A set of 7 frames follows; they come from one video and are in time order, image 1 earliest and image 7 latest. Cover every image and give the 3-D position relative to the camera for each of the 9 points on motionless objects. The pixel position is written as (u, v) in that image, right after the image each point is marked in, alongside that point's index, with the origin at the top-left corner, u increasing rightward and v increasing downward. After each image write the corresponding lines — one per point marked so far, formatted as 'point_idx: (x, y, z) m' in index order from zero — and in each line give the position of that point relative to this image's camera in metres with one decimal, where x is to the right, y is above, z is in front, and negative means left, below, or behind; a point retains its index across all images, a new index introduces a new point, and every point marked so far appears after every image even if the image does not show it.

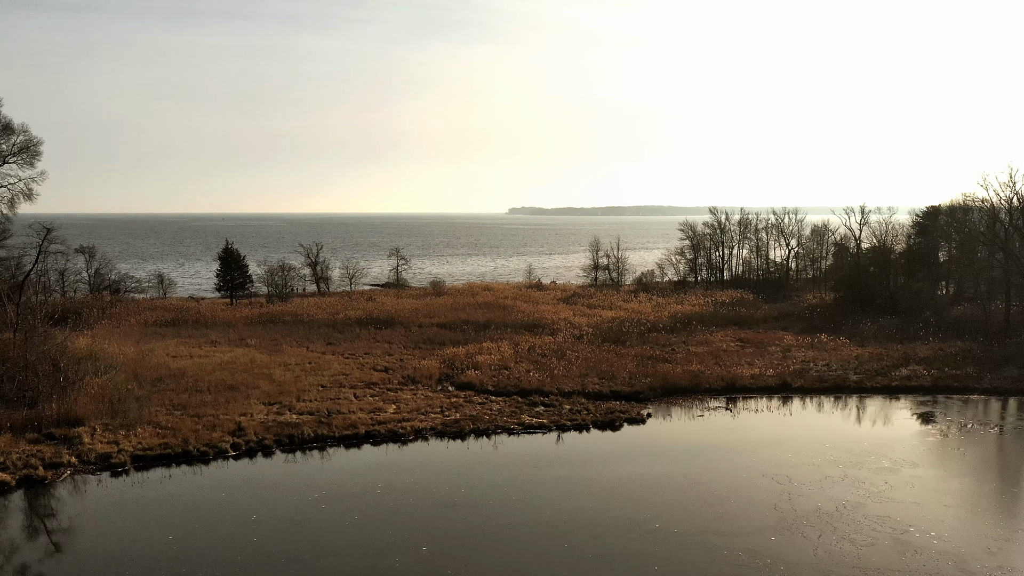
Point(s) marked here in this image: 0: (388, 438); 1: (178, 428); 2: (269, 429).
0: (-4.2, -5.1, +19.0) m
1: (-10.9, -4.6, +18.5) m
2: (-8.1, -4.7, +18.9) m
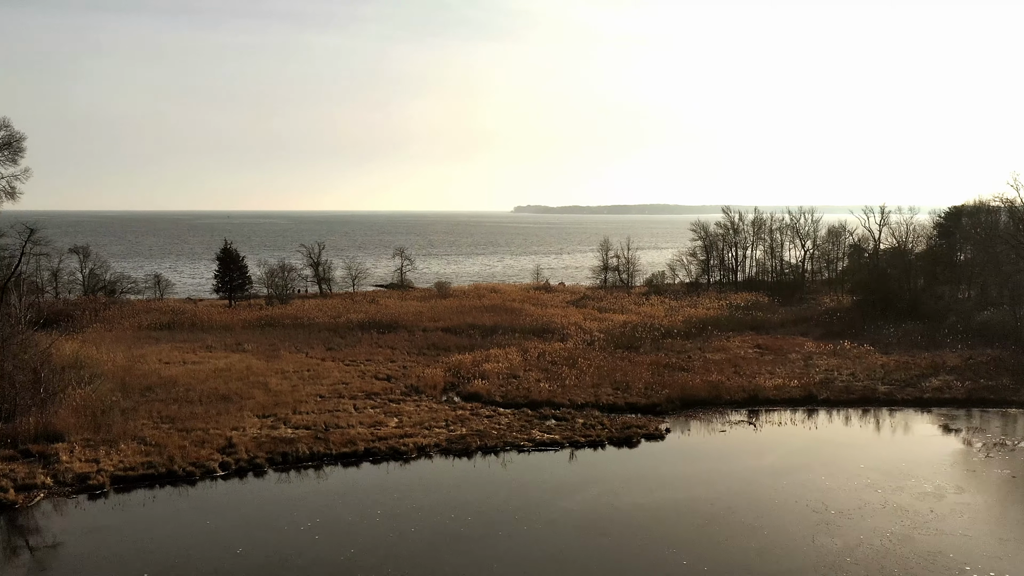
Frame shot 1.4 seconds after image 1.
0: (-3.9, -5.3, +17.7) m
1: (-10.6, -4.8, +17.2) m
2: (-7.8, -4.9, +17.6) m
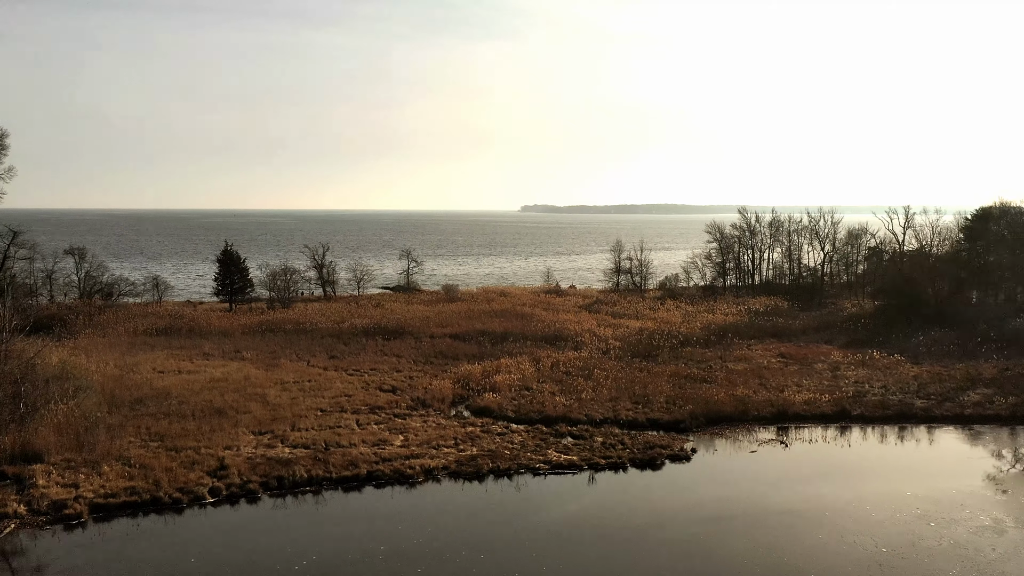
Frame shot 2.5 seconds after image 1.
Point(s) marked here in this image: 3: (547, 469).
0: (-3.4, -5.5, +16.3) m
1: (-10.2, -5.0, +15.9) m
2: (-7.3, -5.2, +16.3) m
3: (+1.1, -5.5, +17.2) m
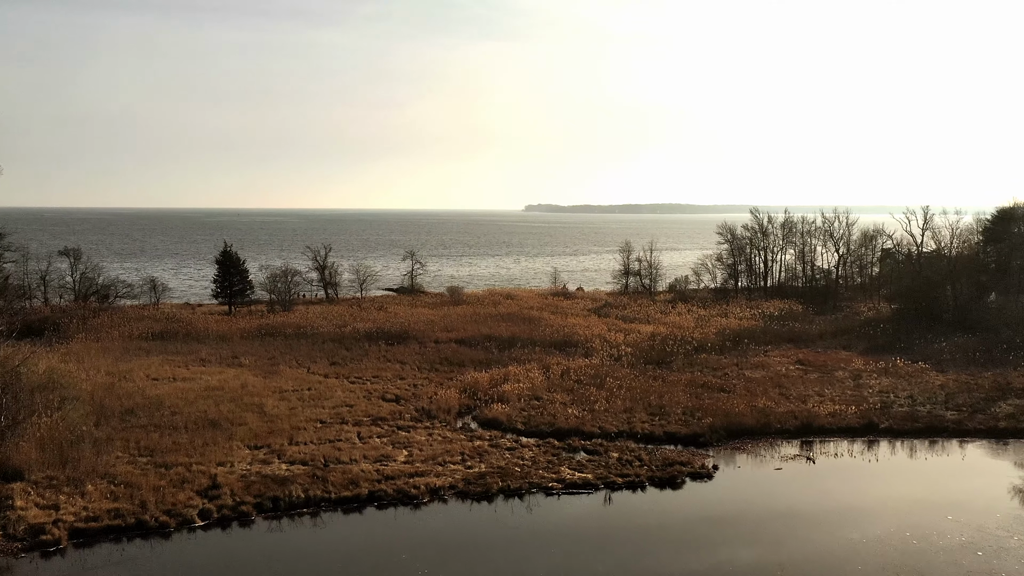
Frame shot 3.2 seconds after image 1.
0: (-3.1, -5.7, +15.3) m
1: (-9.9, -5.2, +14.9) m
2: (-7.0, -5.3, +15.2) m
3: (+1.4, -5.7, +16.1) m
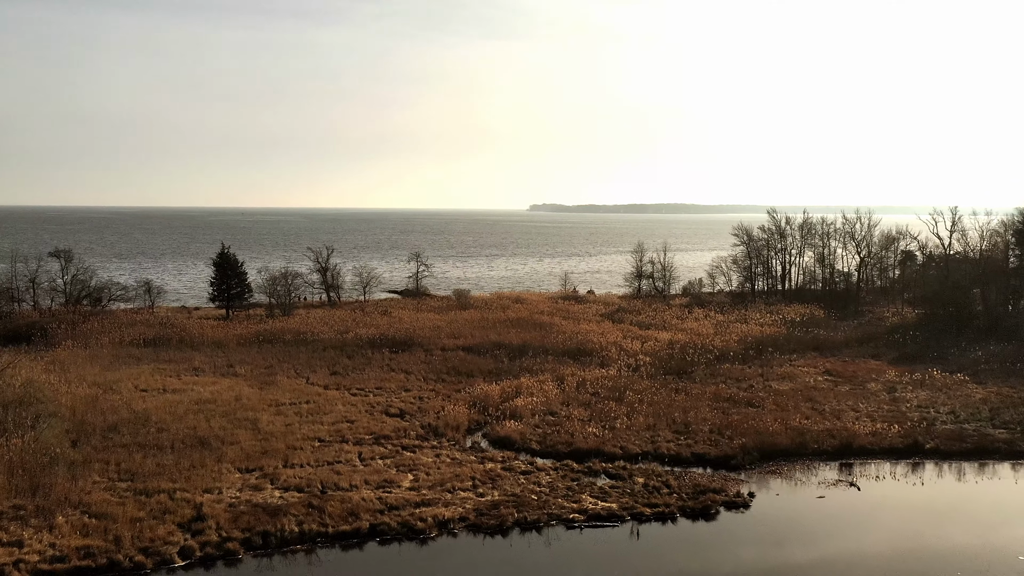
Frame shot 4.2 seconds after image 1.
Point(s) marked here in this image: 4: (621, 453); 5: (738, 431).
0: (-2.7, -6.0, +13.7) m
1: (-9.4, -5.4, +13.4) m
2: (-6.6, -5.6, +13.7) m
3: (+1.8, -6.0, +14.5) m
4: (+3.5, -5.2, +17.9) m
5: (+7.8, -4.9, +19.5) m
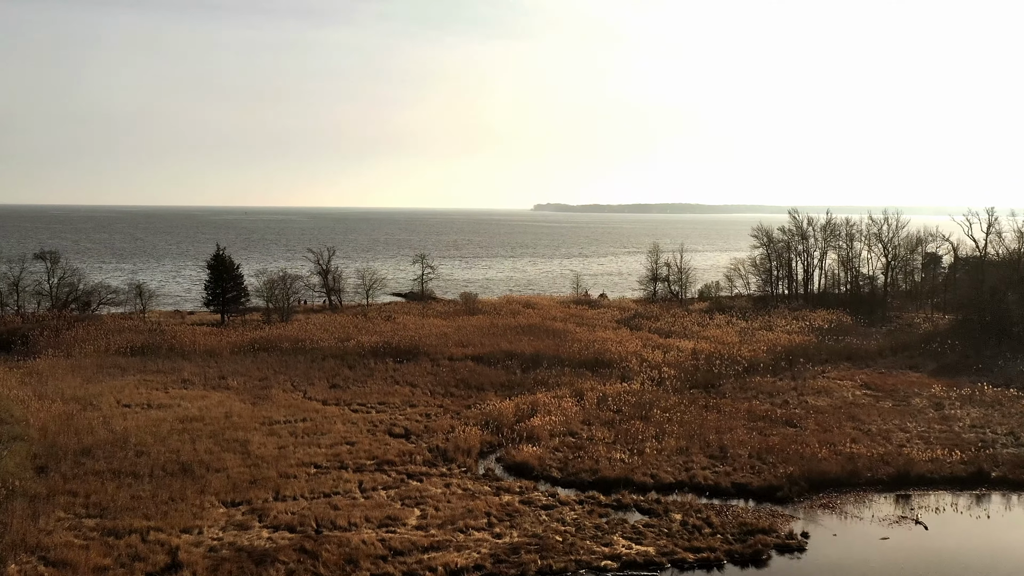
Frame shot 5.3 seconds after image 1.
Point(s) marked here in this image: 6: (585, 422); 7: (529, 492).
0: (-2.2, -6.2, +11.8) m
1: (-8.9, -5.7, +11.6) m
2: (-6.1, -5.8, +11.8) m
3: (+2.3, -6.2, +12.6) m
4: (+4.0, -5.5, +16.0) m
5: (+8.4, -5.2, +17.6) m
6: (+2.5, -4.6, +19.6) m
7: (+0.5, -5.6, +15.4) m
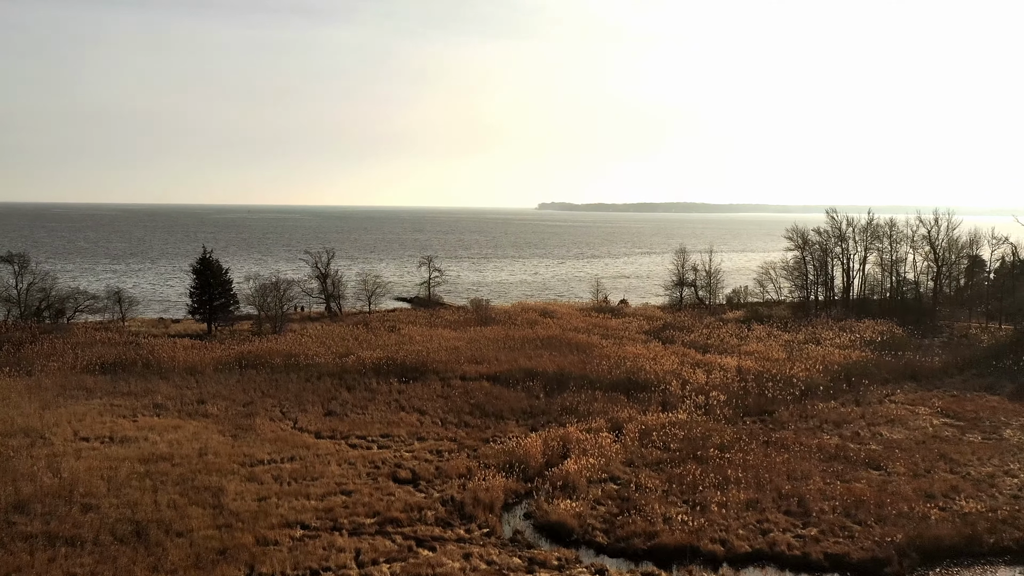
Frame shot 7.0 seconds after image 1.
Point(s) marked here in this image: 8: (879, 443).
0: (-1.4, -6.7, +8.6) m
1: (-8.2, -6.1, +8.4) m
2: (-5.3, -6.3, +8.6) m
3: (+3.1, -6.7, +9.4) m
4: (+4.8, -5.9, +12.7) m
5: (+9.2, -5.7, +14.3) m
6: (+3.4, -5.0, +16.4) m
7: (+1.3, -6.0, +12.2) m
8: (+12.2, -5.1, +18.8) m
